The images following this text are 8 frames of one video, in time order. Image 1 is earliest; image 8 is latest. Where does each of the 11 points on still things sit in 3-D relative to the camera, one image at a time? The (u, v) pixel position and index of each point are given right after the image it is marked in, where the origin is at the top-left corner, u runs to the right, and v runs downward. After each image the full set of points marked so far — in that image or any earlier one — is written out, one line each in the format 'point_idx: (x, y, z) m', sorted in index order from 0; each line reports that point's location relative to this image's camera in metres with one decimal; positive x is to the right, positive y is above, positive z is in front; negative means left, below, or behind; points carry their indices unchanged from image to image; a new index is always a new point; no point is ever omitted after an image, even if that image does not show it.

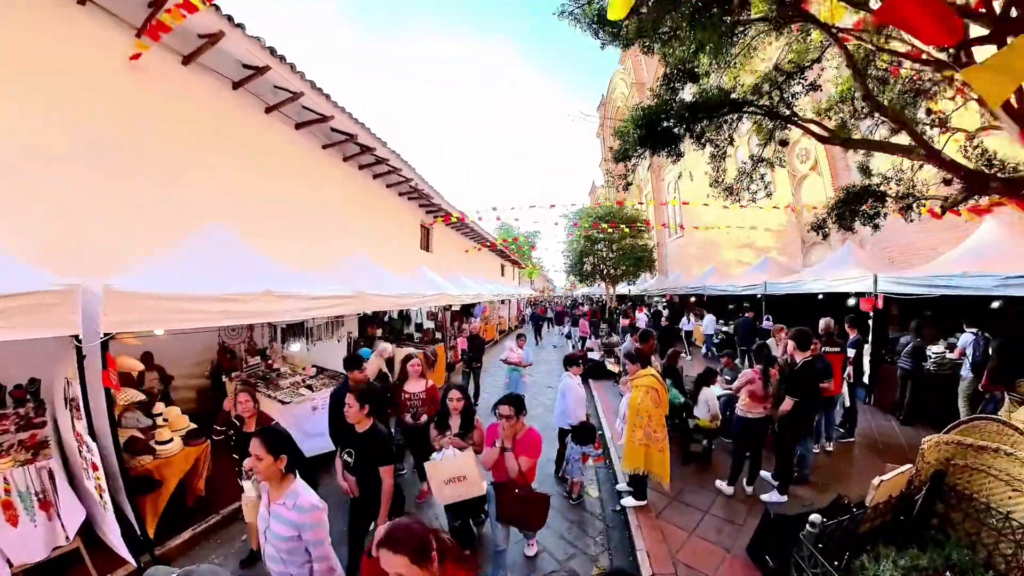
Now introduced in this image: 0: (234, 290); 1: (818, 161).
0: (-2.2, 0.0, +4.3) m
1: (+7.7, +3.2, +13.7) m
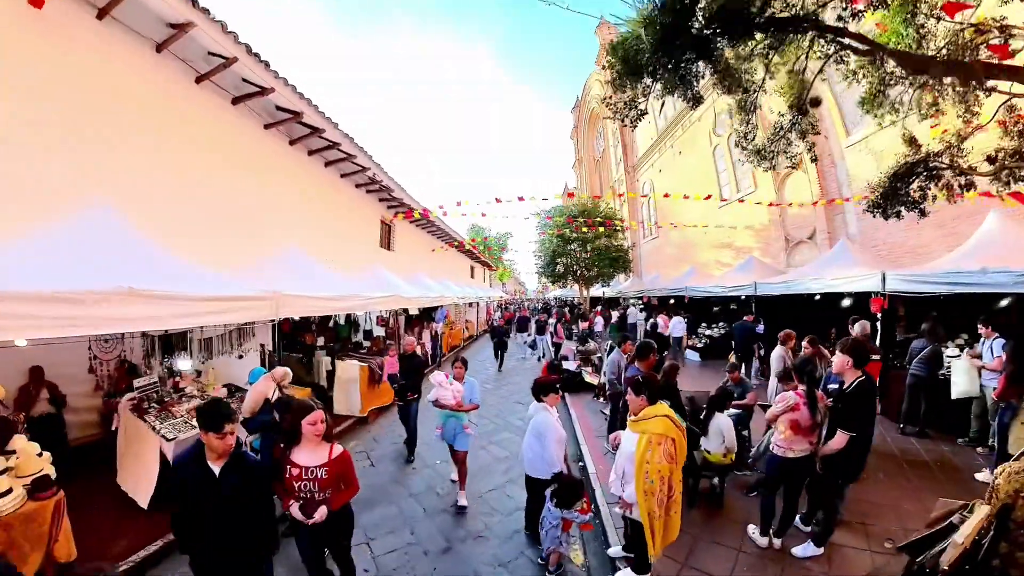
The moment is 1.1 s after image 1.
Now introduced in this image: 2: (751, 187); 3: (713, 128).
0: (-2.4, 0.0, +3.1) m
1: (+7.0, +3.1, +13.0) m
2: (+6.7, +2.8, +15.0) m
3: (+6.3, +4.9, +16.9) m
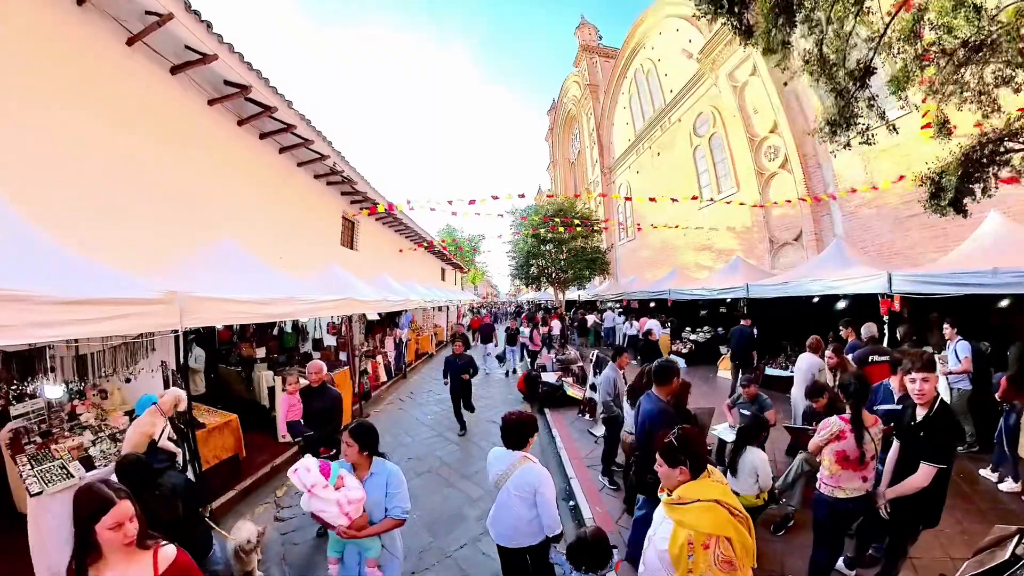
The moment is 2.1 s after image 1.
0: (-2.5, 0.0, +2.1) m
1: (+6.4, +3.1, +12.5) m
2: (+5.9, +2.7, +14.5) m
3: (+5.5, +4.9, +16.4) m
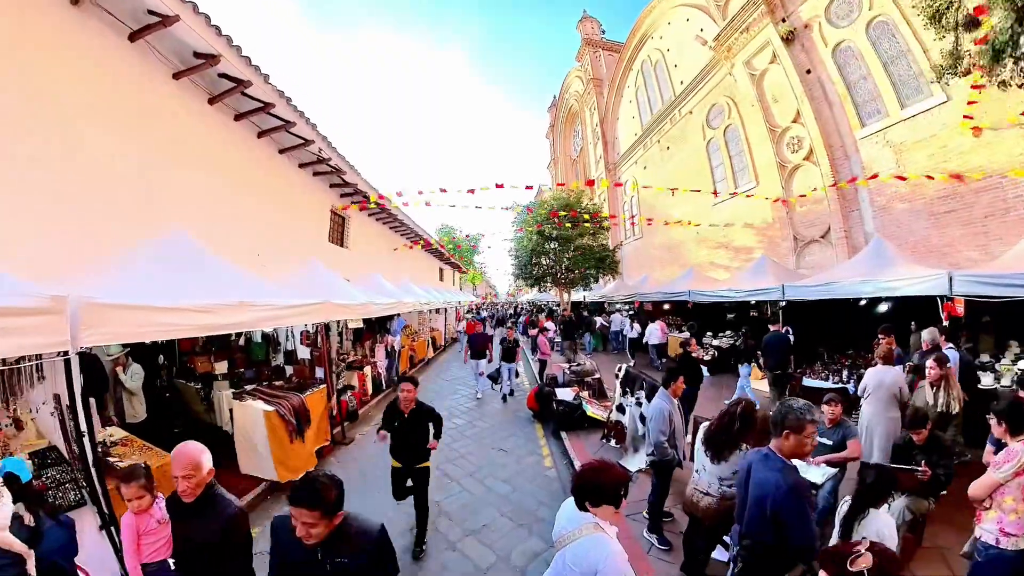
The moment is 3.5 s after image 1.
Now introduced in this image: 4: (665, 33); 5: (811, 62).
0: (-2.4, 0.0, +1.2) m
1: (+6.5, +3.1, +11.7) m
2: (+6.0, +2.7, +13.7) m
3: (+5.6, +4.8, +15.5) m
4: (+5.1, +8.4, +17.9) m
5: (+6.6, +5.0, +12.0) m
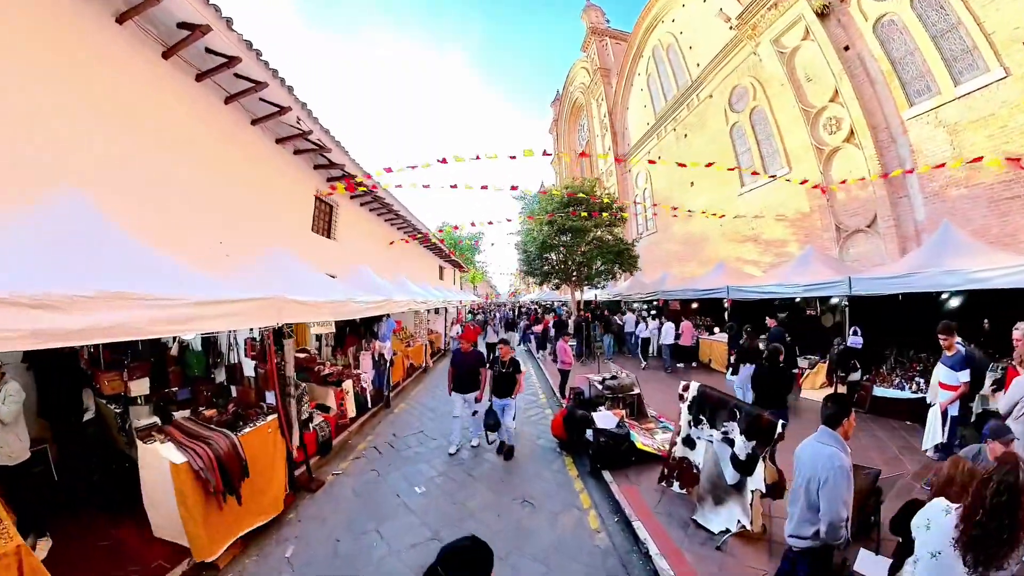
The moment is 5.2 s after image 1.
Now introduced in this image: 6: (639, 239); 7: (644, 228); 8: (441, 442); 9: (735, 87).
0: (-2.2, +0.1, 0.0) m
1: (+6.6, +3.1, +10.5) m
2: (+6.2, +2.8, +12.5) m
3: (+5.7, +4.9, +14.3) m
4: (+5.2, +8.4, +16.8) m
5: (+6.7, +5.1, +10.9) m
6: (+4.6, +1.8, +19.7) m
7: (+4.7, +2.1, +19.2) m
8: (-0.6, -1.3, +4.7) m
9: (+5.8, +5.3, +14.1) m
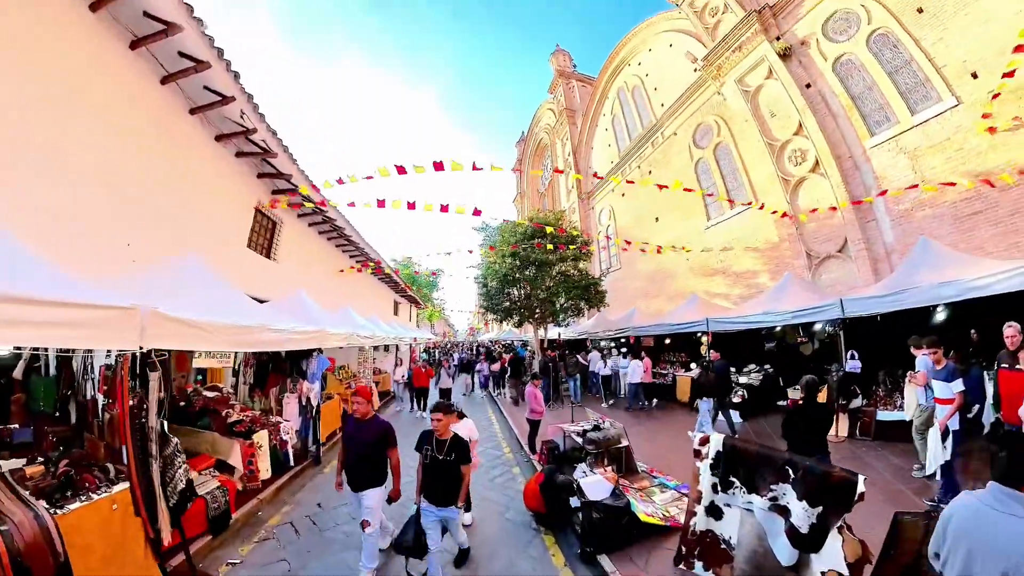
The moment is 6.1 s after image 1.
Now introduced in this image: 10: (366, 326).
0: (-2.1, +0.3, -1.0) m
1: (+5.9, +2.4, +10.4) m
2: (+5.3, +1.9, +12.3) m
3: (+4.7, +3.9, +14.2) m
4: (+4.1, +7.2, +16.9) m
5: (+6.0, +4.3, +10.9) m
6: (+3.1, +0.4, +19.3) m
7: (+3.3, +0.8, +18.8) m
8: (-0.9, -1.5, +3.7) m
9: (+4.8, +4.3, +14.1) m
10: (-2.0, -0.6, +7.7) m
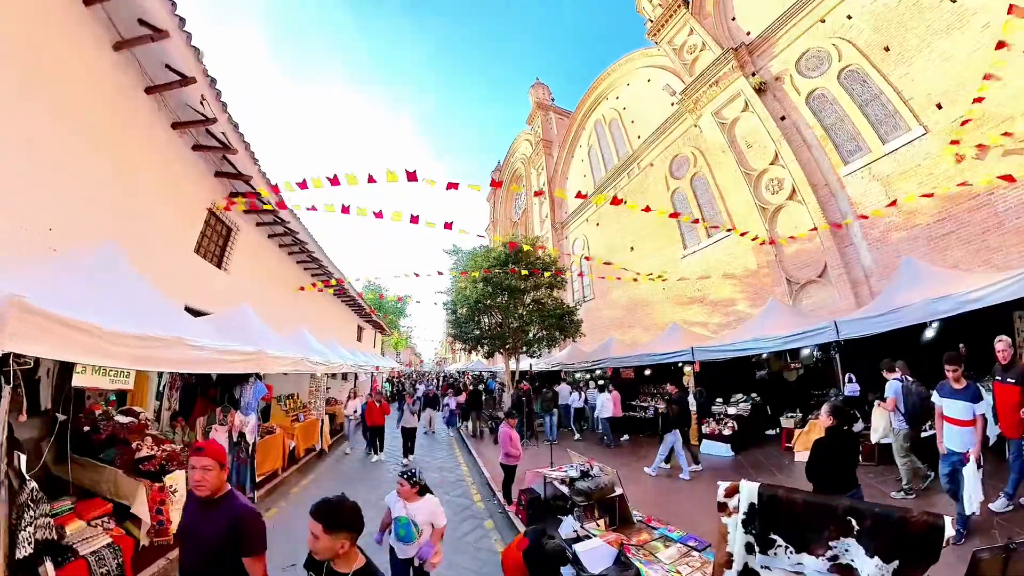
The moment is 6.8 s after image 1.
0: (-1.9, +0.5, -1.6) m
1: (+5.4, +1.8, +10.3) m
2: (+4.7, +1.2, +12.1) m
3: (+4.1, +3.0, +14.2) m
4: (+3.3, +6.2, +17.0) m
5: (+5.5, +3.6, +10.9) m
6: (+2.1, -0.7, +18.9) m
7: (+2.3, -0.3, +18.5) m
8: (-1.0, -1.6, +3.0) m
9: (+4.2, +3.4, +14.0) m
10: (-2.4, -0.8, +7.0) m
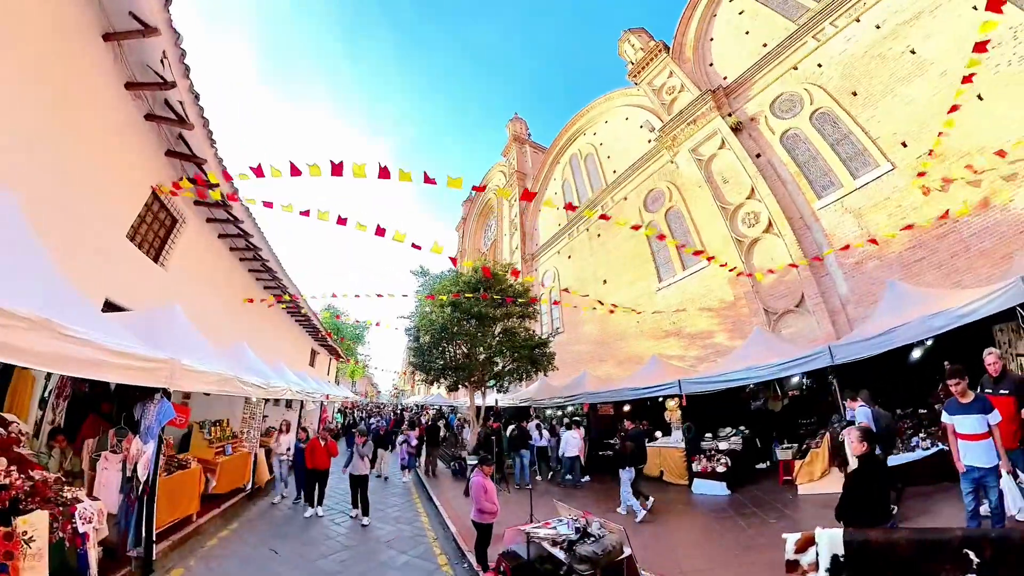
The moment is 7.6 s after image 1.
0: (-1.6, +0.9, -2.3) m
1: (+5.0, +1.0, +10.1) m
2: (+4.1, +0.3, +11.9) m
3: (+3.4, +2.1, +14.0) m
4: (+2.6, +5.1, +17.0) m
5: (+5.1, +2.8, +10.9) m
6: (+0.9, -1.8, +18.4) m
7: (+1.1, -1.4, +18.0) m
8: (-1.1, -1.6, +2.3) m
9: (+3.5, +2.5, +13.9) m
10: (-2.7, -1.0, +6.2) m
